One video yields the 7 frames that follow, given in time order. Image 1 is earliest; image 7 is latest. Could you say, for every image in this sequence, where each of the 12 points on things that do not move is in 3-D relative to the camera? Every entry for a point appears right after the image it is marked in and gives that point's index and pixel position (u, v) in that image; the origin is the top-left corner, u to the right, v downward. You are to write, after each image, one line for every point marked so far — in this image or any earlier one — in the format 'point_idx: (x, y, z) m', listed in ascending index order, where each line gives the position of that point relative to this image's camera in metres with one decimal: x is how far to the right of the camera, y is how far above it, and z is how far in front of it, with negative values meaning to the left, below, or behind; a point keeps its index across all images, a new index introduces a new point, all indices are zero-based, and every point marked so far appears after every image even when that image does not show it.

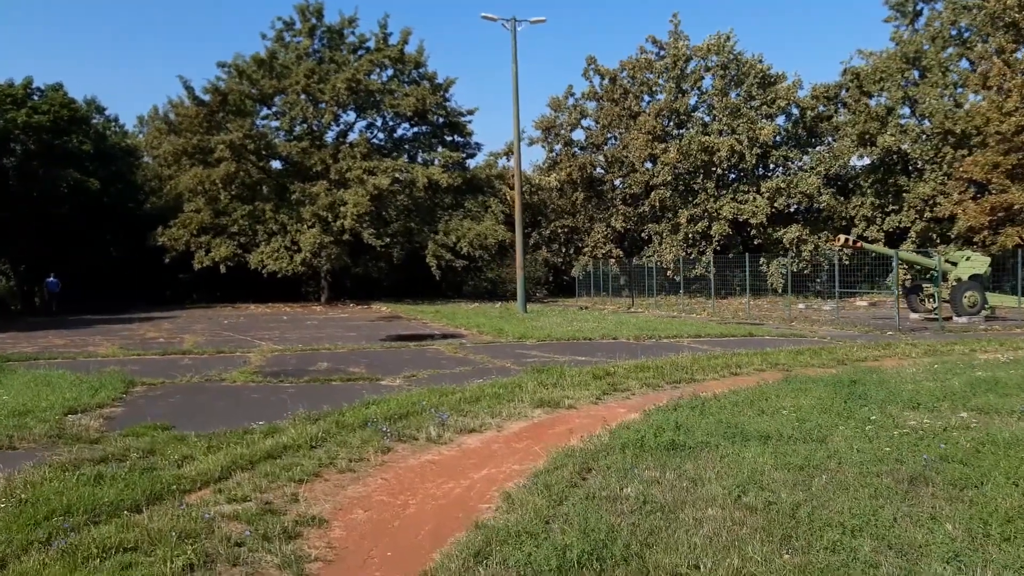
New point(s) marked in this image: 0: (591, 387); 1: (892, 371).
0: (+0.9, -1.2, +9.3) m
1: (+4.5, -1.0, +9.2) m
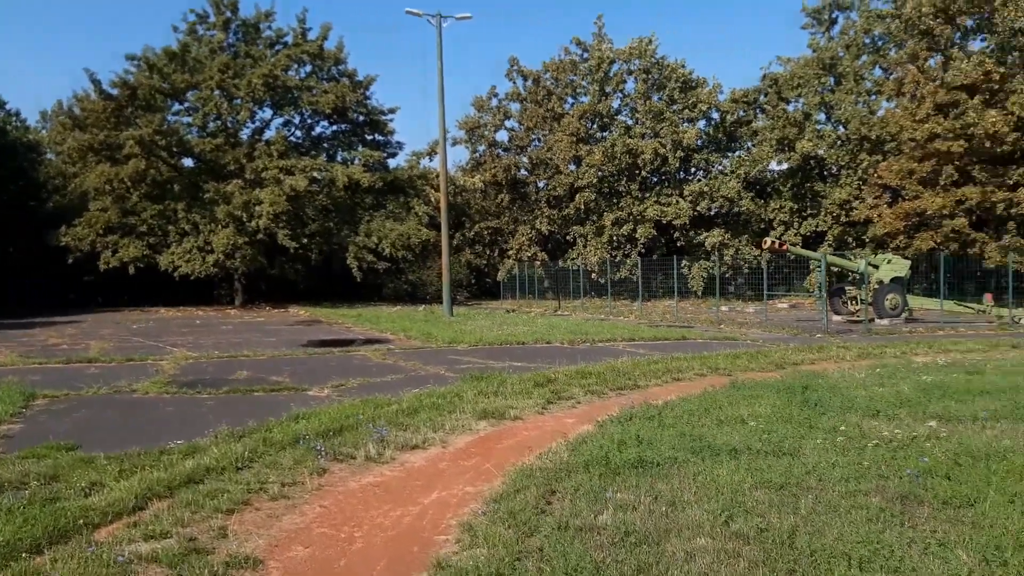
0: (+0.2, -1.2, +8.8) m
1: (+3.8, -1.0, +9.1) m
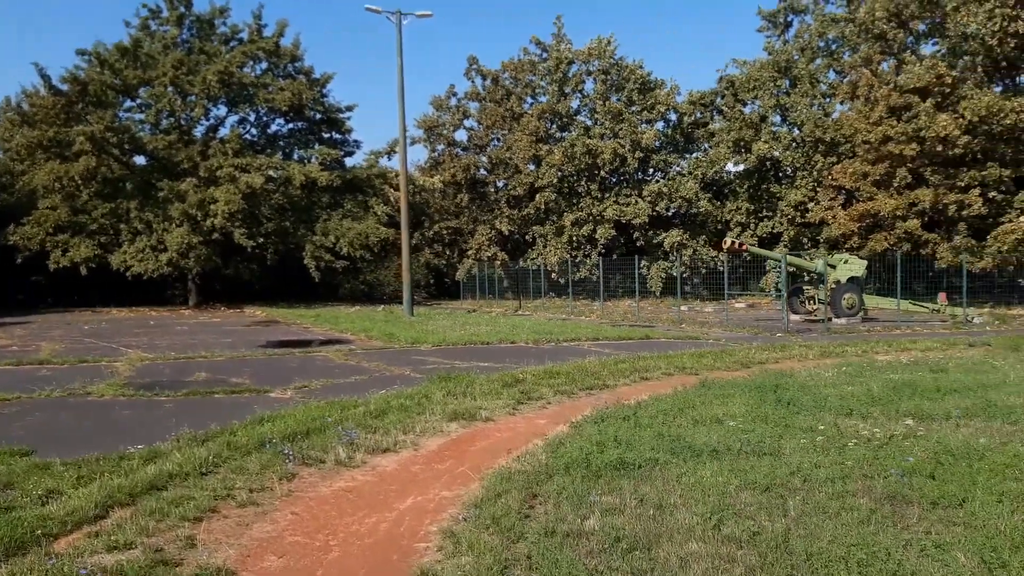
0: (-0.1, -1.2, +8.7) m
1: (+3.5, -1.0, +9.2) m
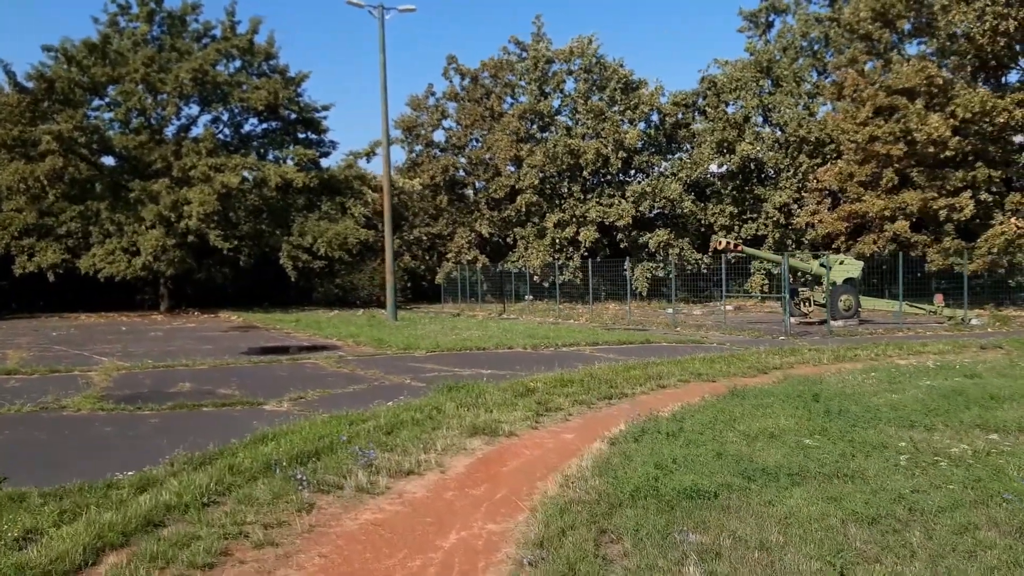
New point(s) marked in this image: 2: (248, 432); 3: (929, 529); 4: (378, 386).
0: (+0.1, -1.3, +8.1) m
1: (+3.6, -1.1, +8.7) m
2: (-2.4, -1.3, +7.1) m
3: (+1.9, -1.1, +3.5) m
4: (-1.7, -1.3, +10.0) m
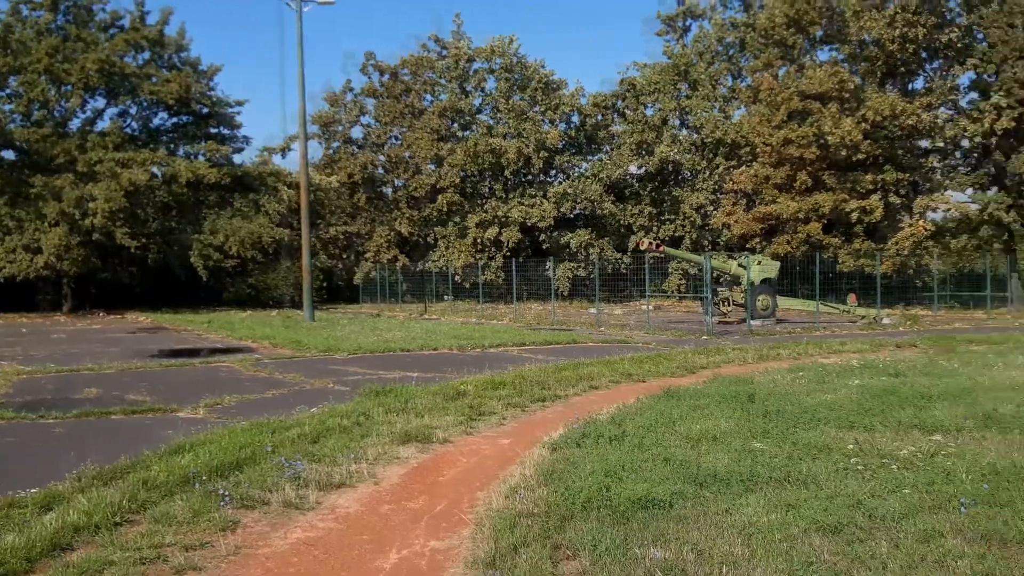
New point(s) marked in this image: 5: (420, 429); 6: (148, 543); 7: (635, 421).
0: (-0.6, -1.3, +7.8) m
1: (+2.8, -1.1, +8.7) m
2: (-3.0, -1.3, +6.5) m
3: (+1.7, -1.1, +3.4) m
4: (-2.6, -1.3, +9.5) m
5: (-0.8, -1.3, +6.9) m
6: (-1.9, -1.3, +4.0) m
7: (+1.1, -1.1, +6.6) m
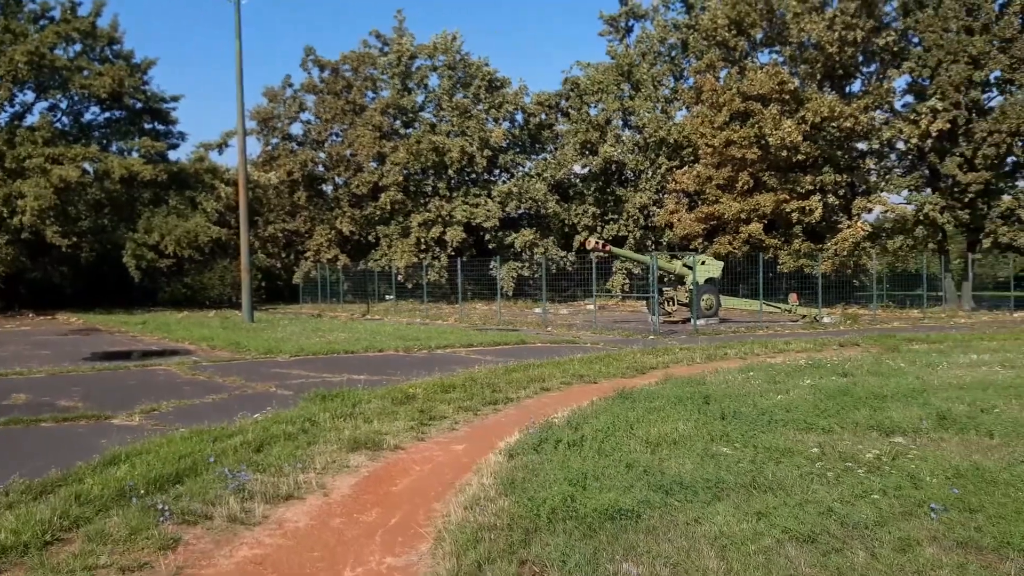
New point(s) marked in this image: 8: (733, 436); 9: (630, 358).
0: (-1.1, -1.3, +7.5) m
1: (+2.3, -1.1, +8.7) m
2: (-3.4, -1.3, +6.1) m
3: (+1.5, -1.1, +3.3) m
4: (-3.2, -1.3, +9.1) m
5: (-1.2, -1.3, +6.6) m
6: (-2.1, -1.3, +3.6) m
7: (+0.7, -1.1, +6.4) m
8: (+1.6, -1.1, +5.6) m
9: (+1.9, -1.1, +12.5) m
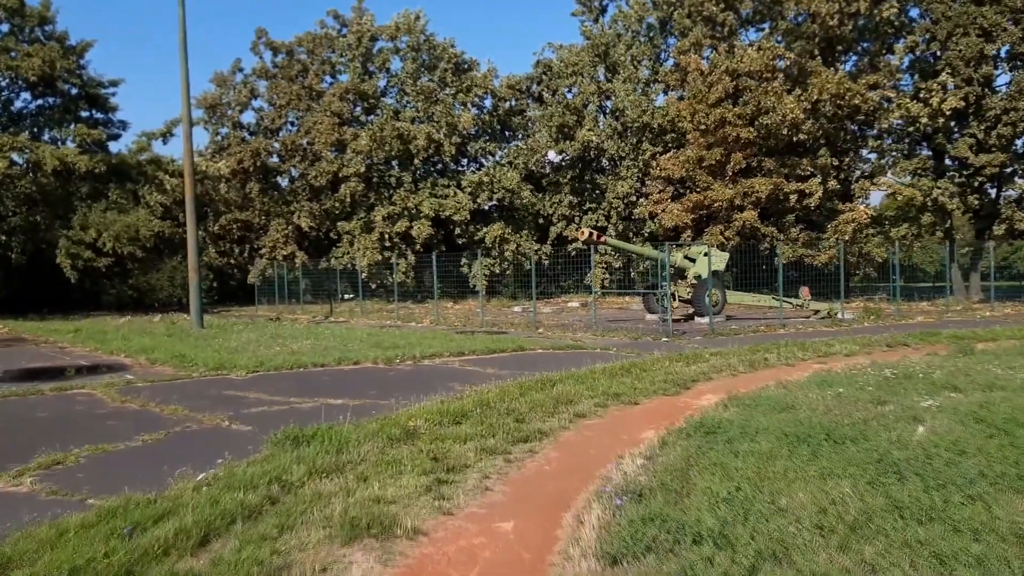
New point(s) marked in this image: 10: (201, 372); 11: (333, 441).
0: (-0.7, -1.3, +5.4) m
1: (+2.6, -1.0, +6.8) m
2: (-2.9, -1.4, +3.8) m
3: (+2.1, -1.1, +1.3) m
4: (-2.9, -1.3, +6.9) m
5: (-0.8, -1.3, +4.4) m
6: (-1.6, -1.4, +1.5) m
7: (+1.1, -1.1, +4.4) m
8: (+2.1, -1.0, +3.6) m
9: (+2.0, -1.1, +10.5) m
10: (-4.5, -1.2, +11.2) m
11: (-1.5, -1.2, +6.2) m
